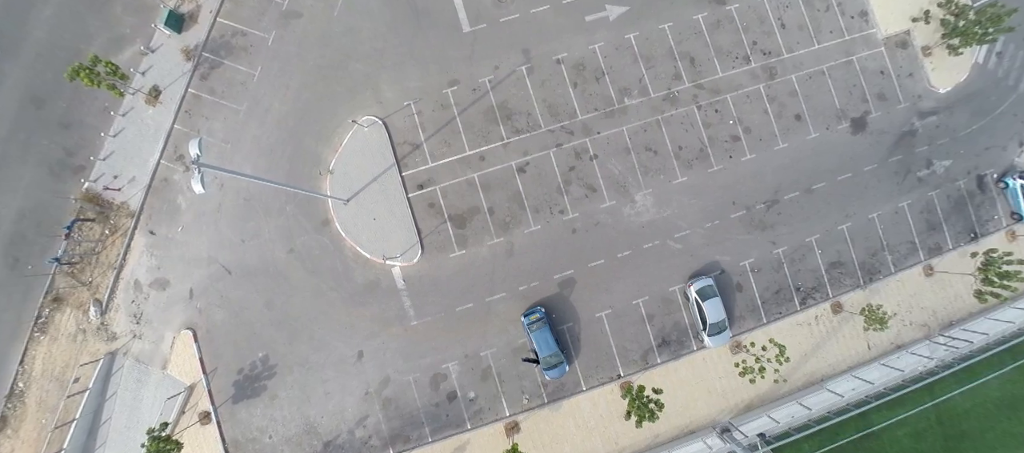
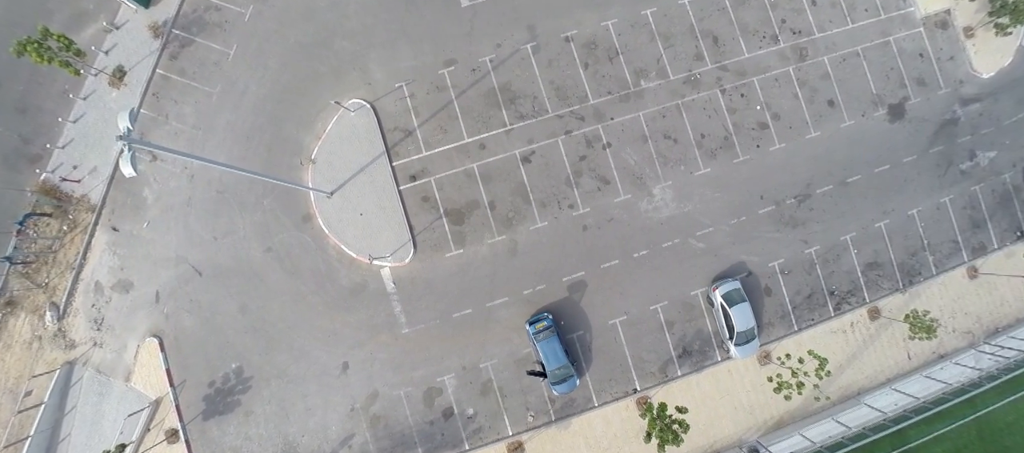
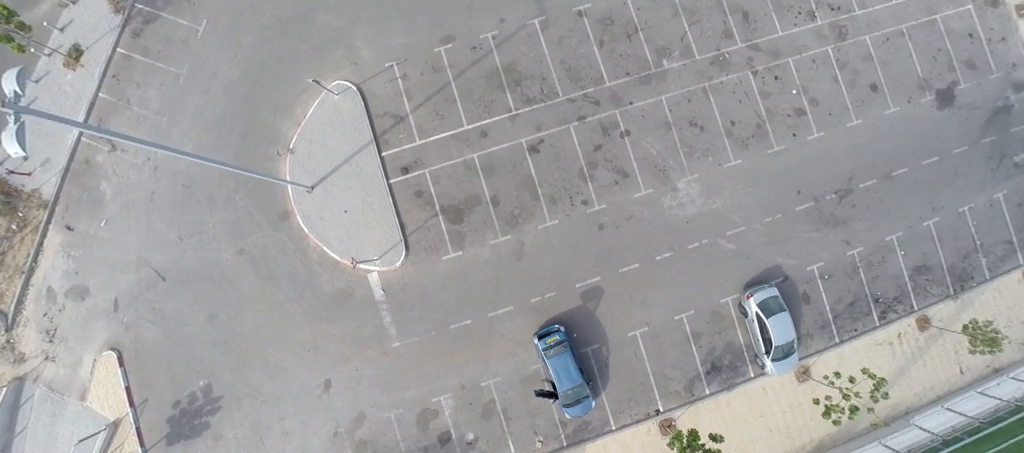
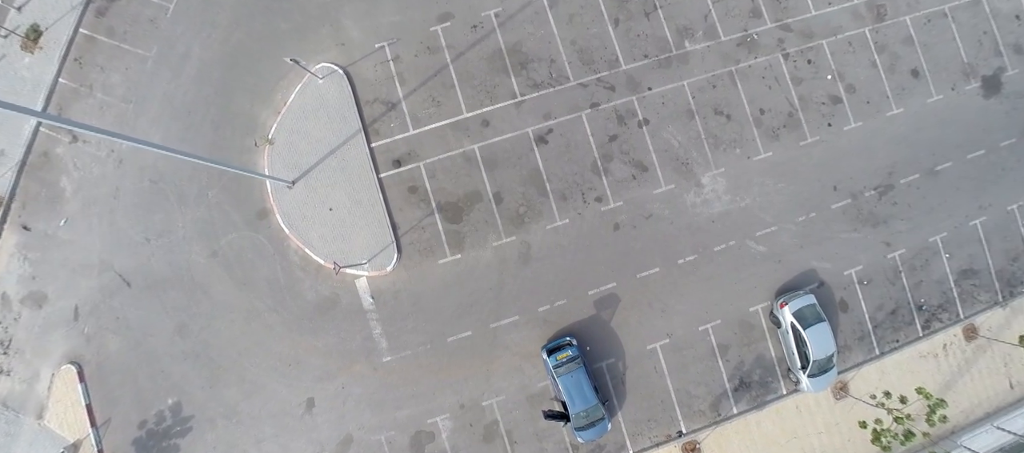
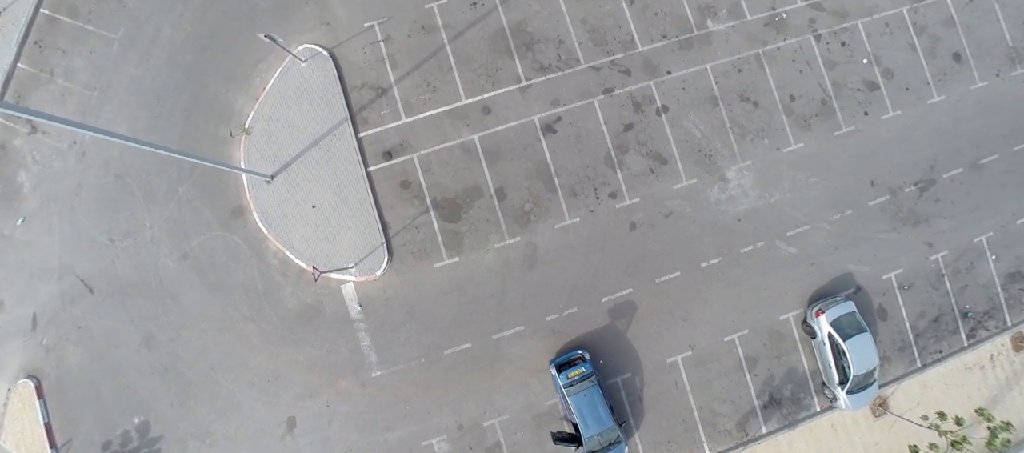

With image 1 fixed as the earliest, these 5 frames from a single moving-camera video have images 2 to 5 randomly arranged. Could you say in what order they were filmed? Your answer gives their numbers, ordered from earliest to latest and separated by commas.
2, 3, 4, 5
